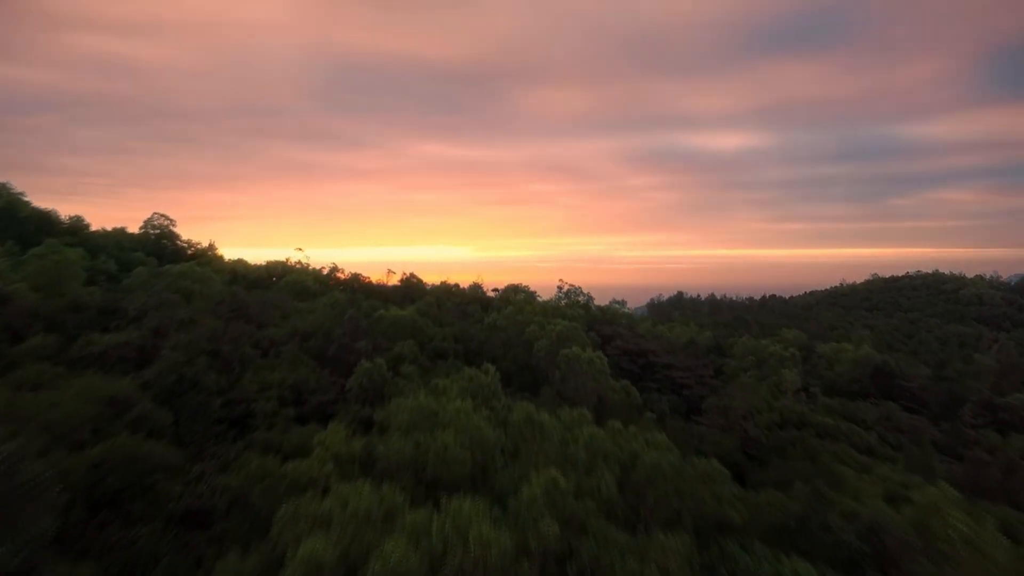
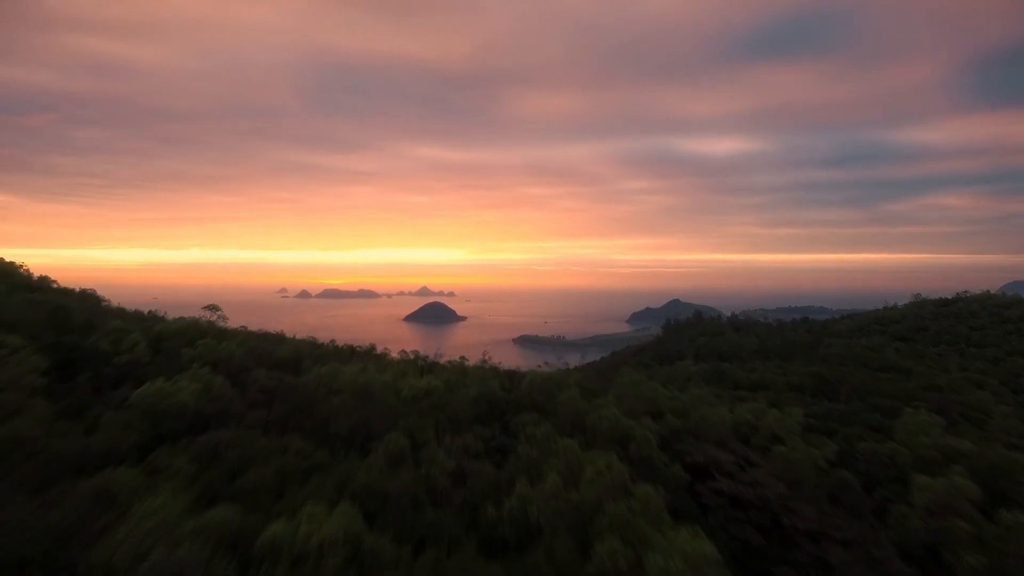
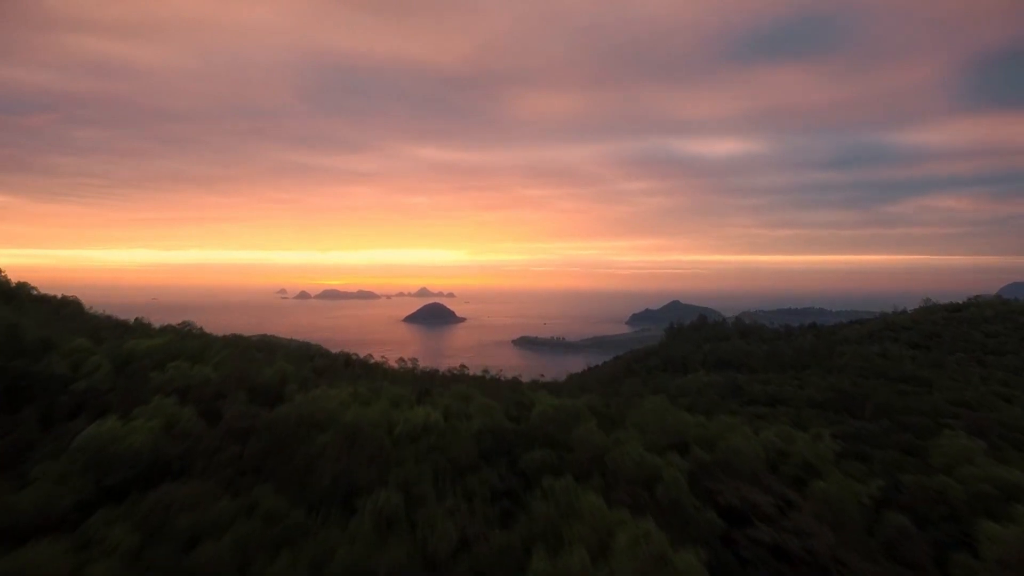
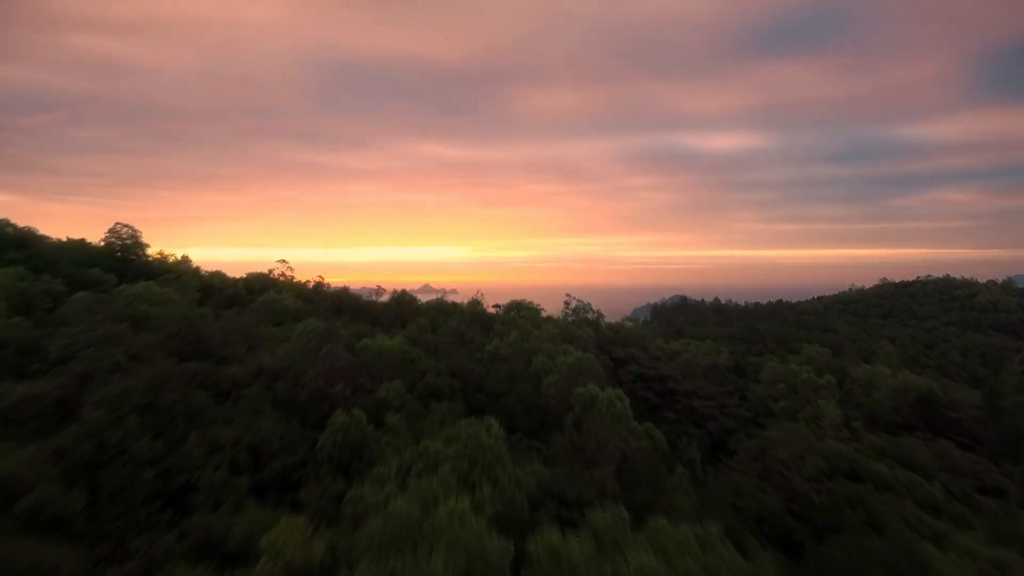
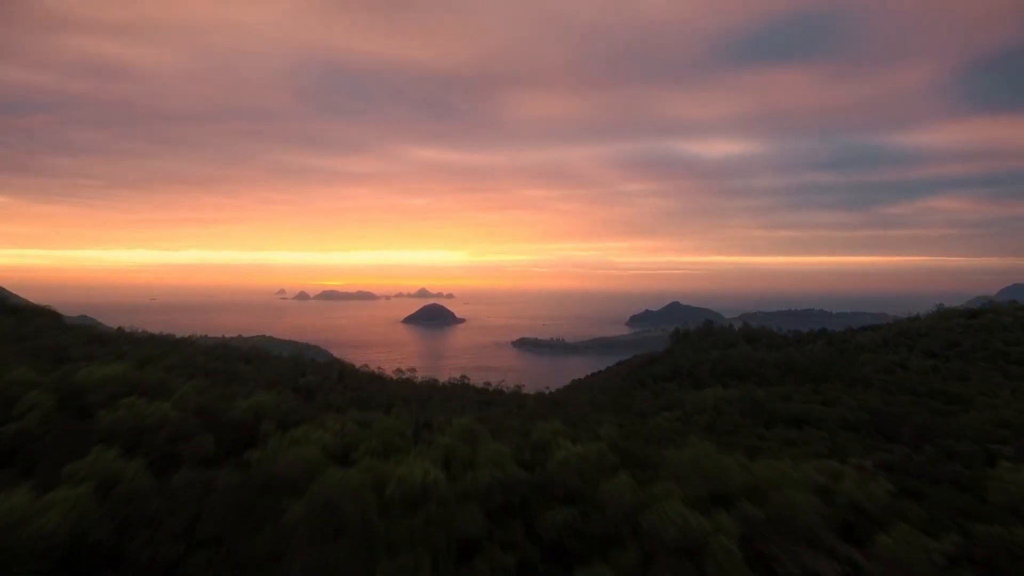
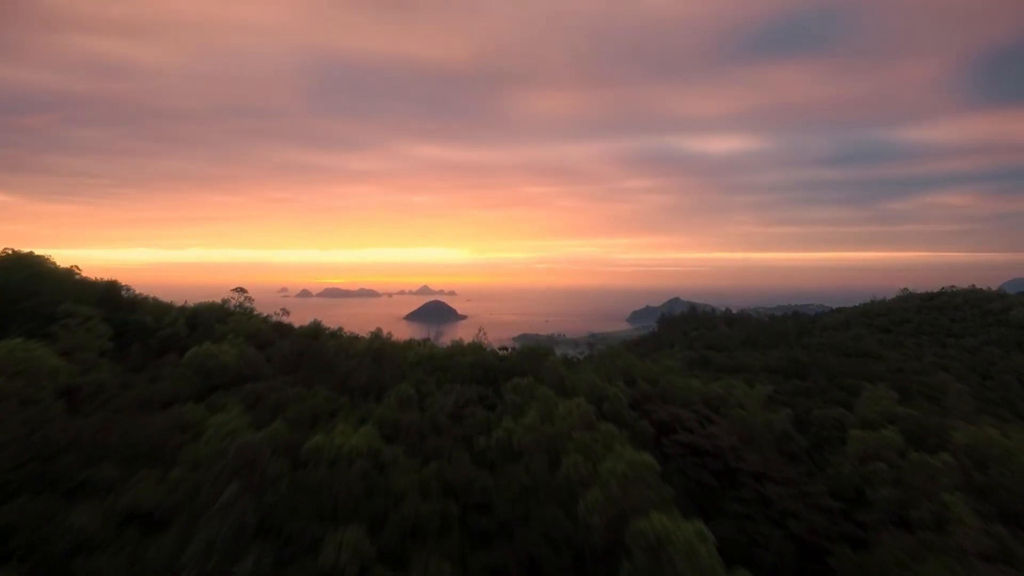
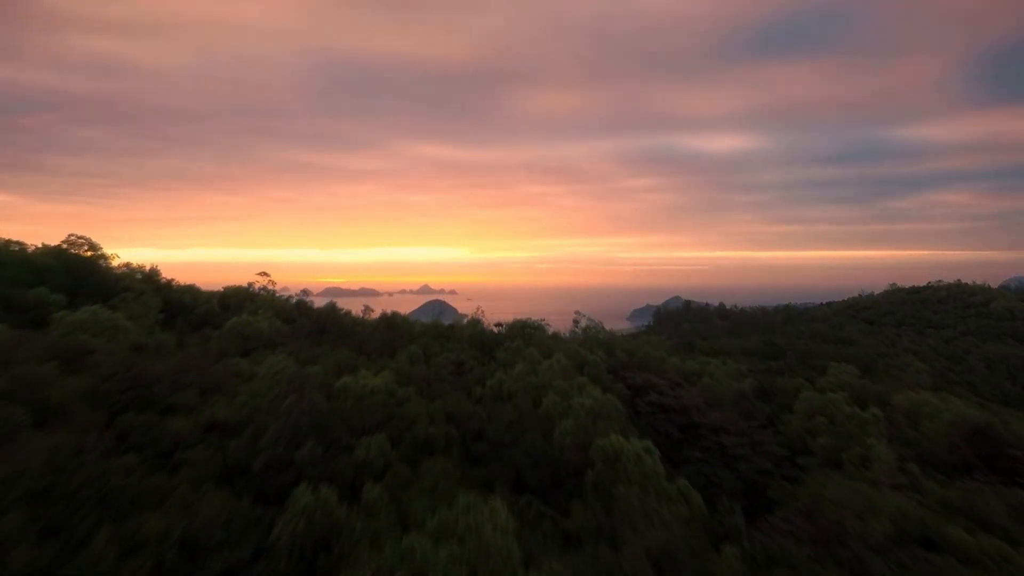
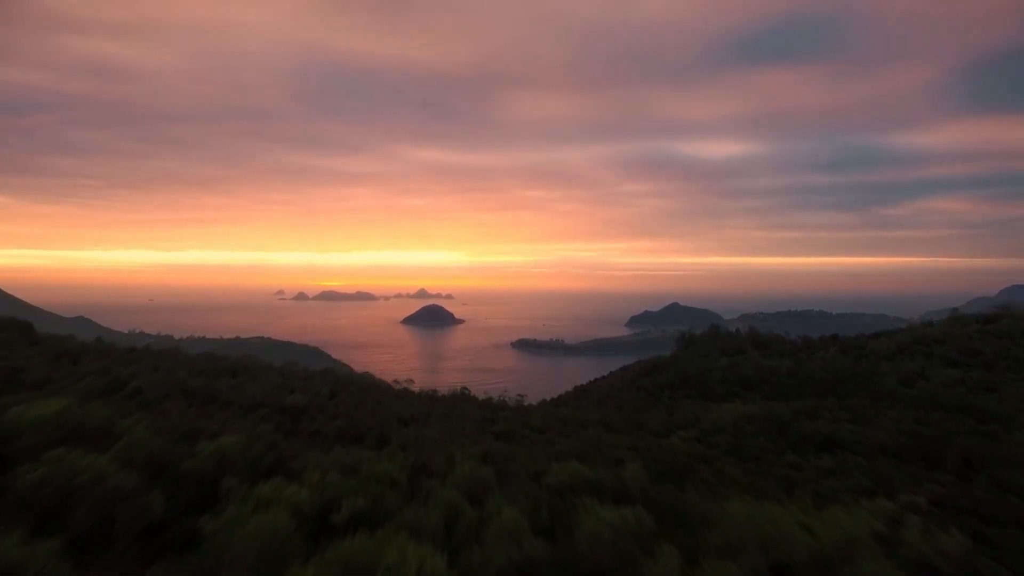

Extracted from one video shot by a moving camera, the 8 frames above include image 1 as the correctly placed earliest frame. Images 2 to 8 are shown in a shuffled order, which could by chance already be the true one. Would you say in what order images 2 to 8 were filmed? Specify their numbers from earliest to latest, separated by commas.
4, 7, 6, 2, 3, 5, 8
